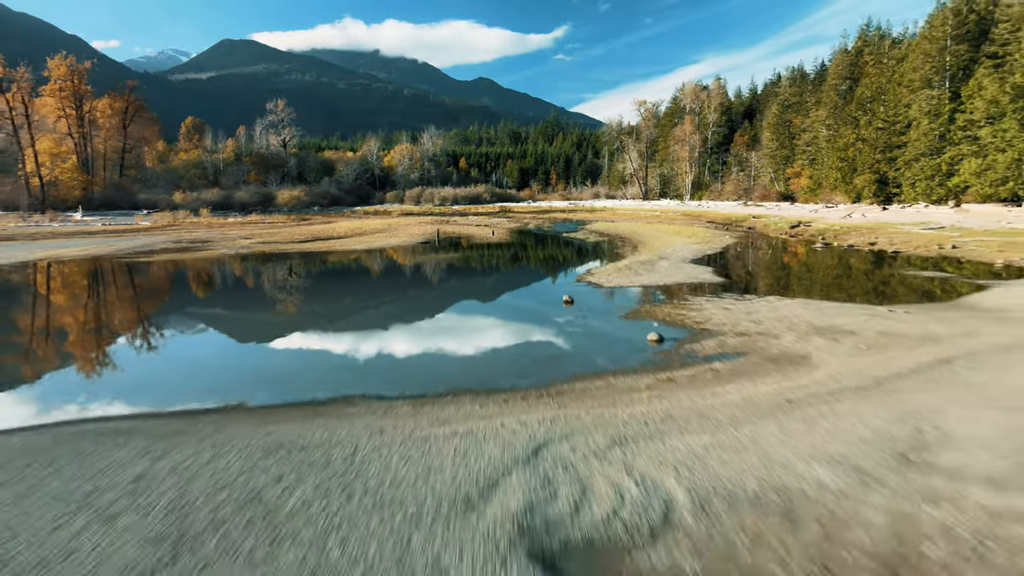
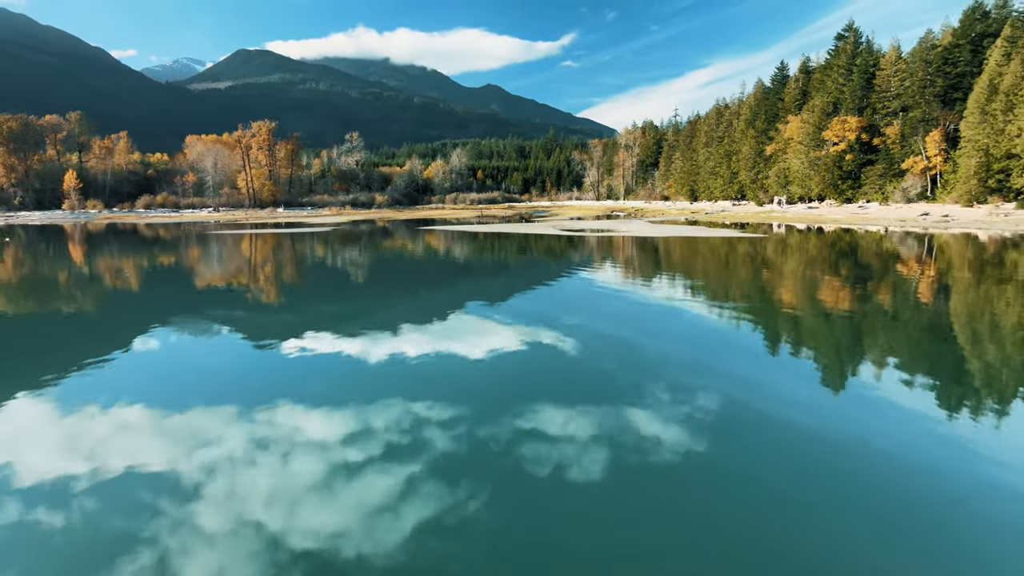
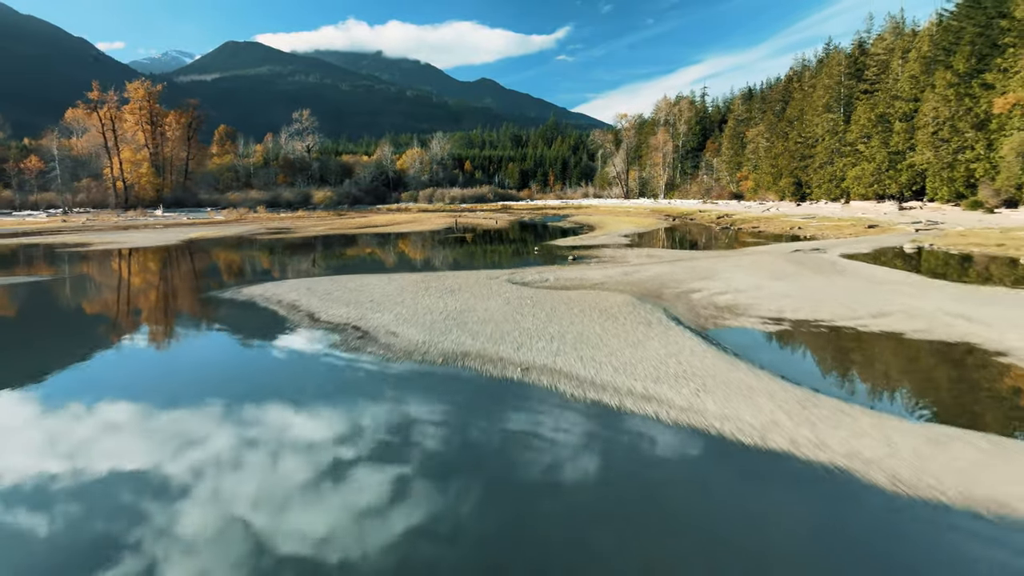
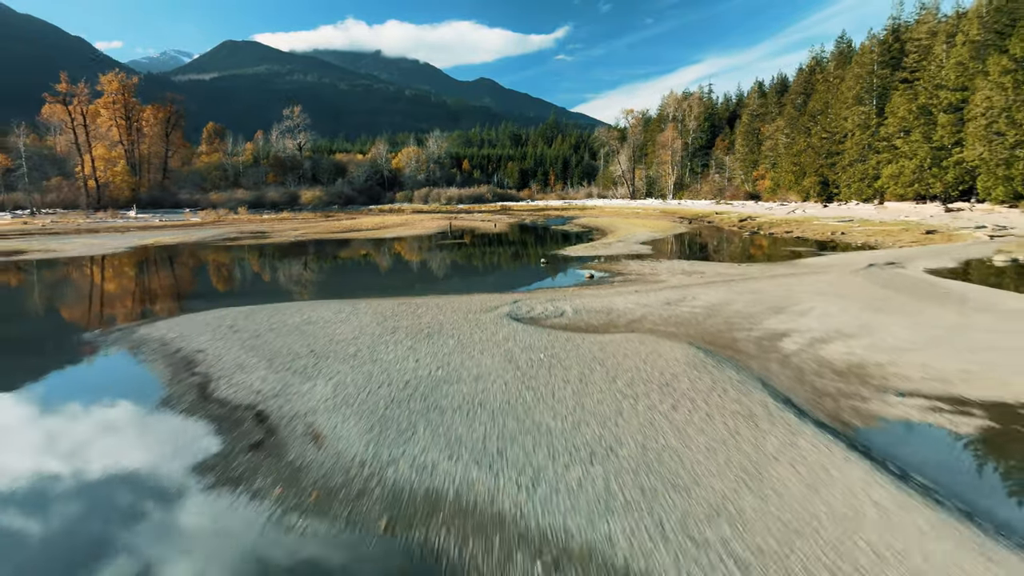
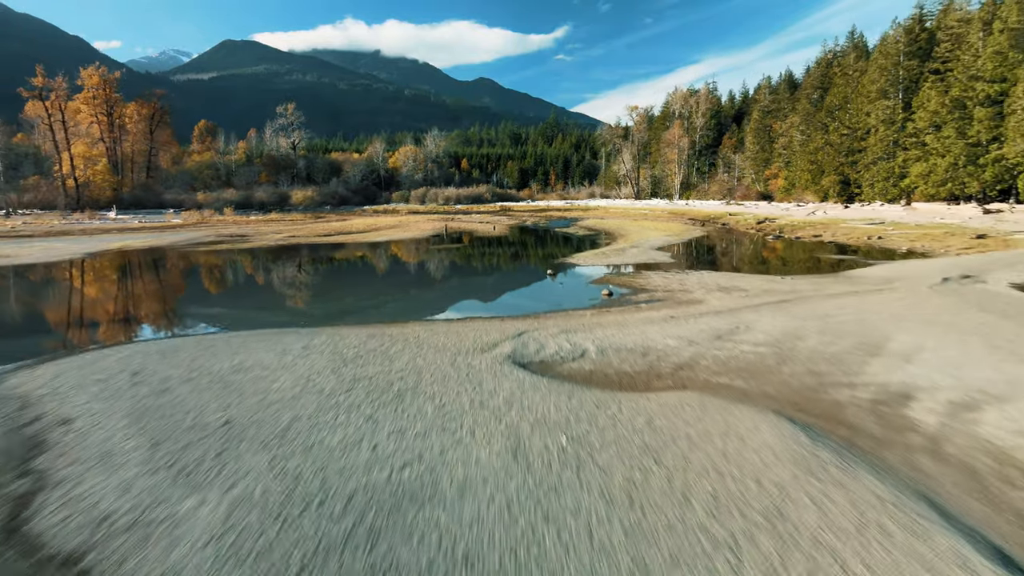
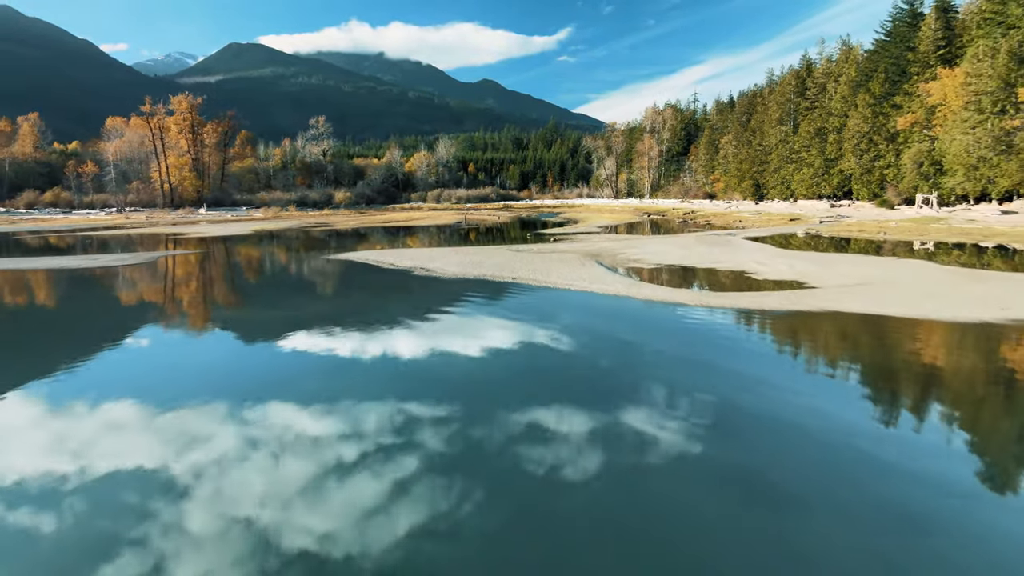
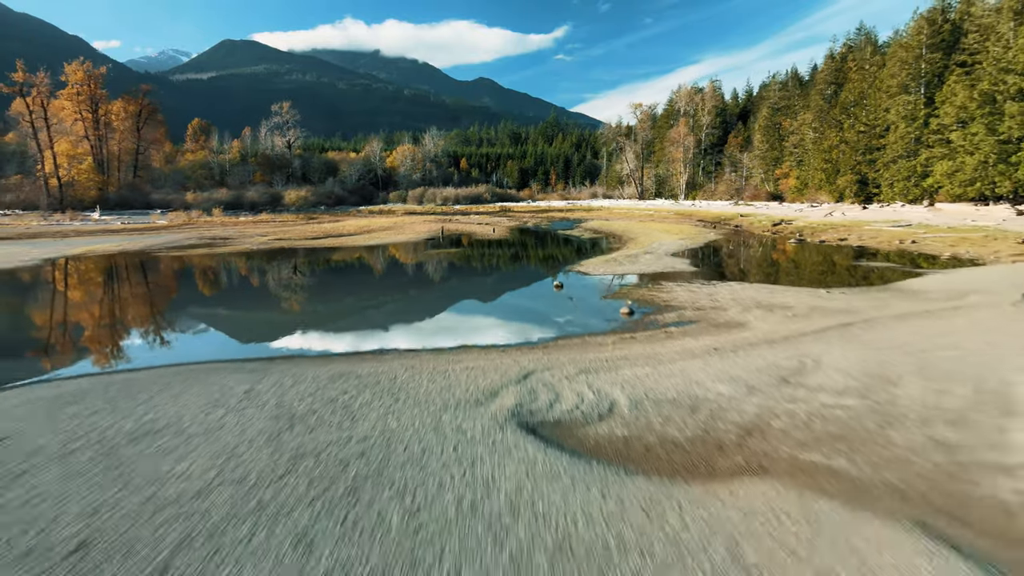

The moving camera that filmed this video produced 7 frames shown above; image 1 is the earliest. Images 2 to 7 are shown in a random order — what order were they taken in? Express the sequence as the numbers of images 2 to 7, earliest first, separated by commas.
7, 5, 4, 3, 6, 2
